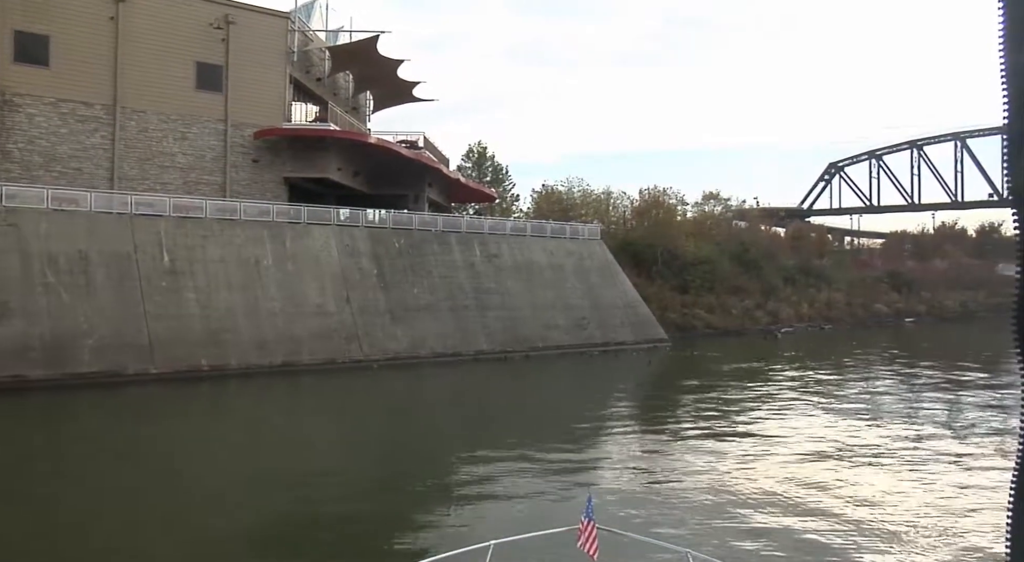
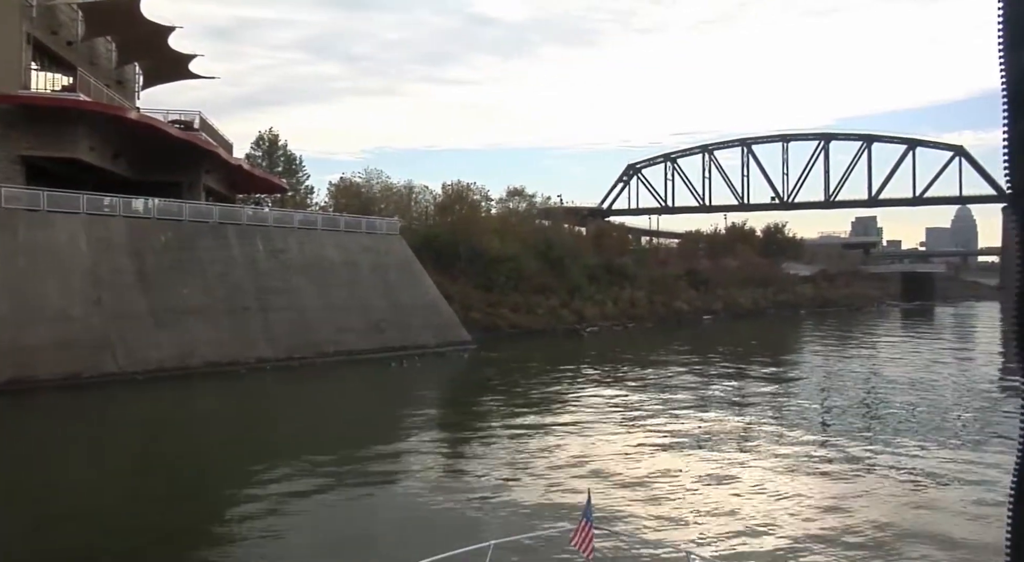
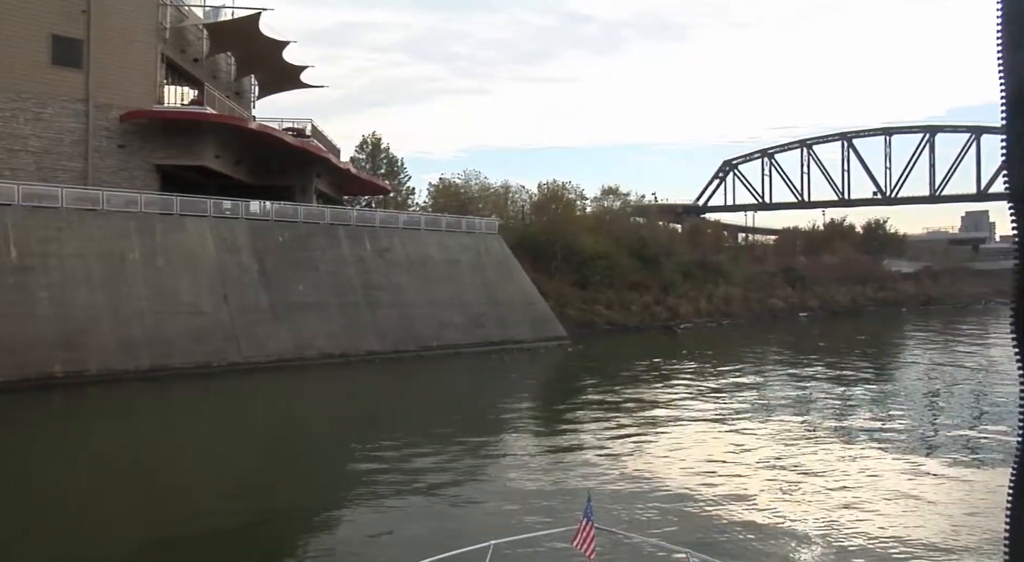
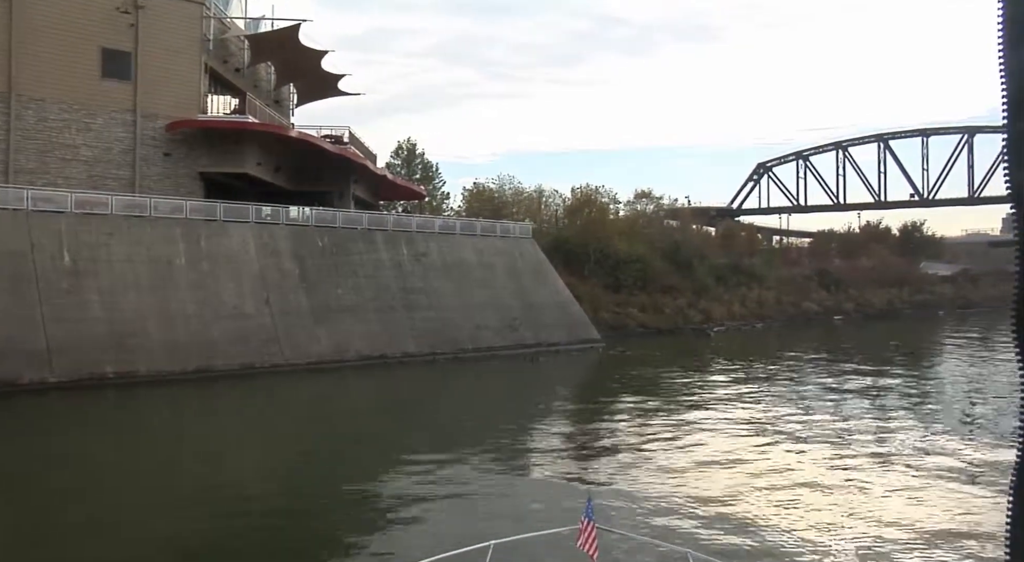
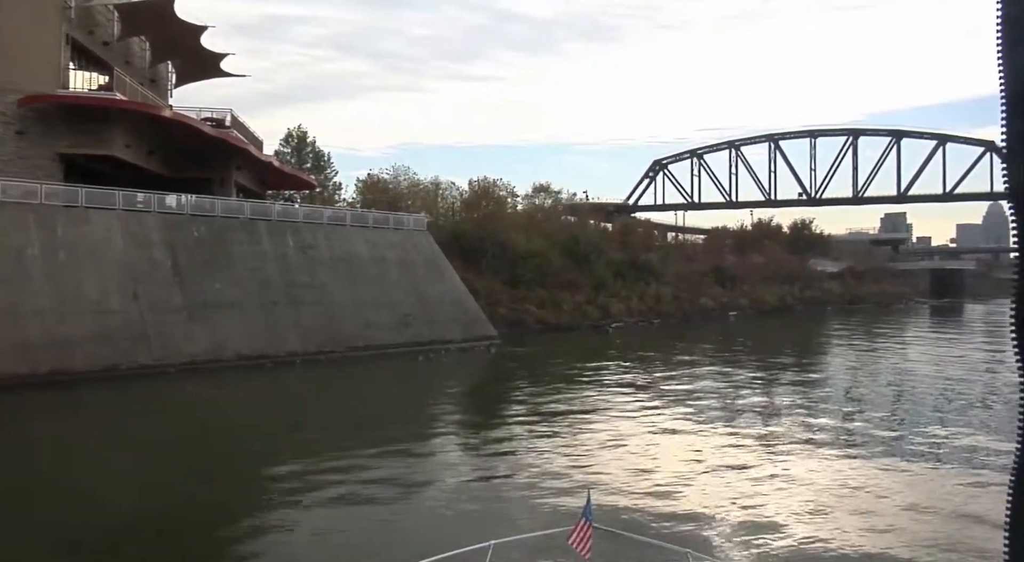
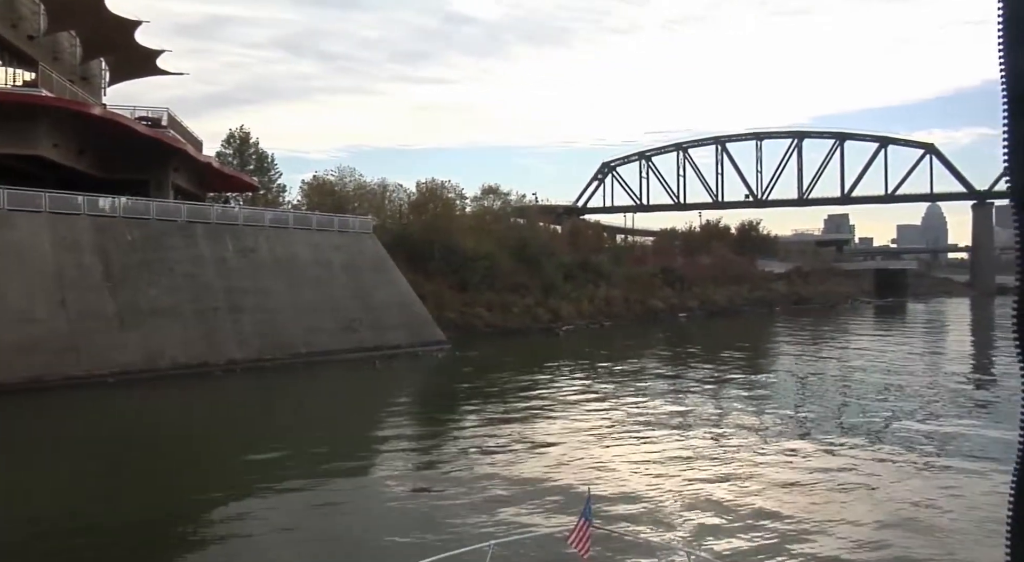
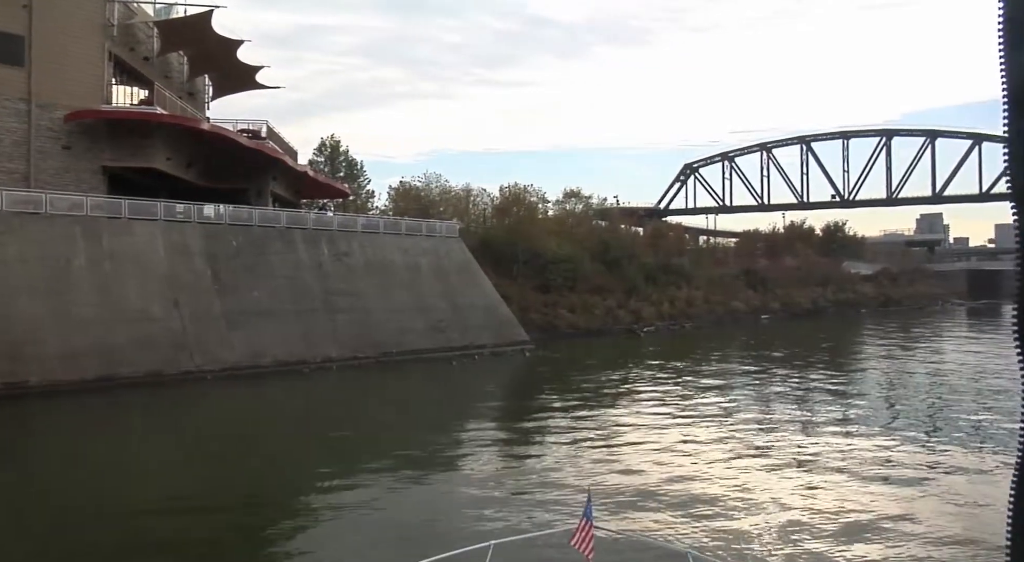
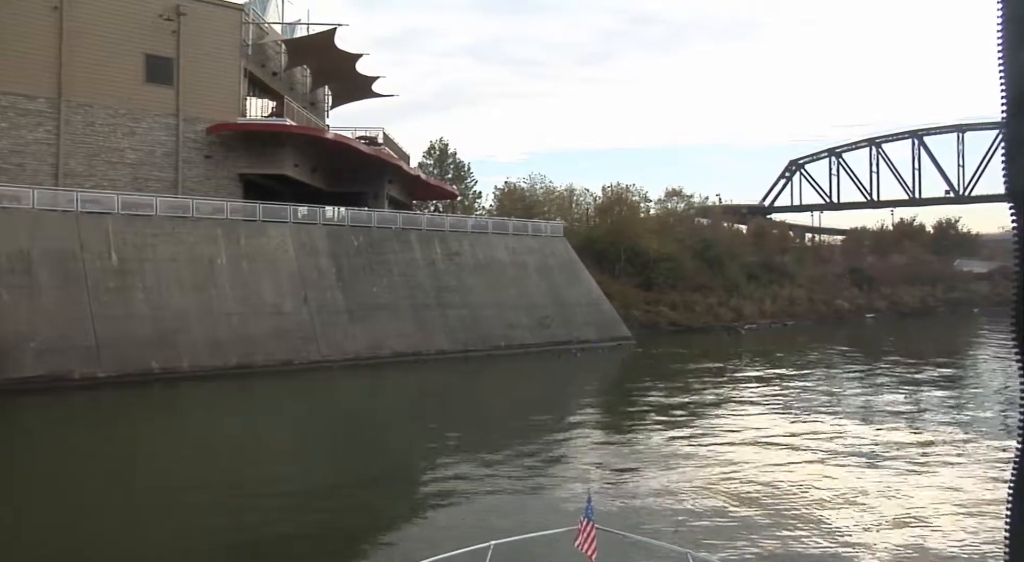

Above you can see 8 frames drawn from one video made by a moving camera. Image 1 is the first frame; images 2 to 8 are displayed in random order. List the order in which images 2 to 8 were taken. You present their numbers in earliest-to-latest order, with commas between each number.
8, 4, 3, 7, 5, 2, 6
